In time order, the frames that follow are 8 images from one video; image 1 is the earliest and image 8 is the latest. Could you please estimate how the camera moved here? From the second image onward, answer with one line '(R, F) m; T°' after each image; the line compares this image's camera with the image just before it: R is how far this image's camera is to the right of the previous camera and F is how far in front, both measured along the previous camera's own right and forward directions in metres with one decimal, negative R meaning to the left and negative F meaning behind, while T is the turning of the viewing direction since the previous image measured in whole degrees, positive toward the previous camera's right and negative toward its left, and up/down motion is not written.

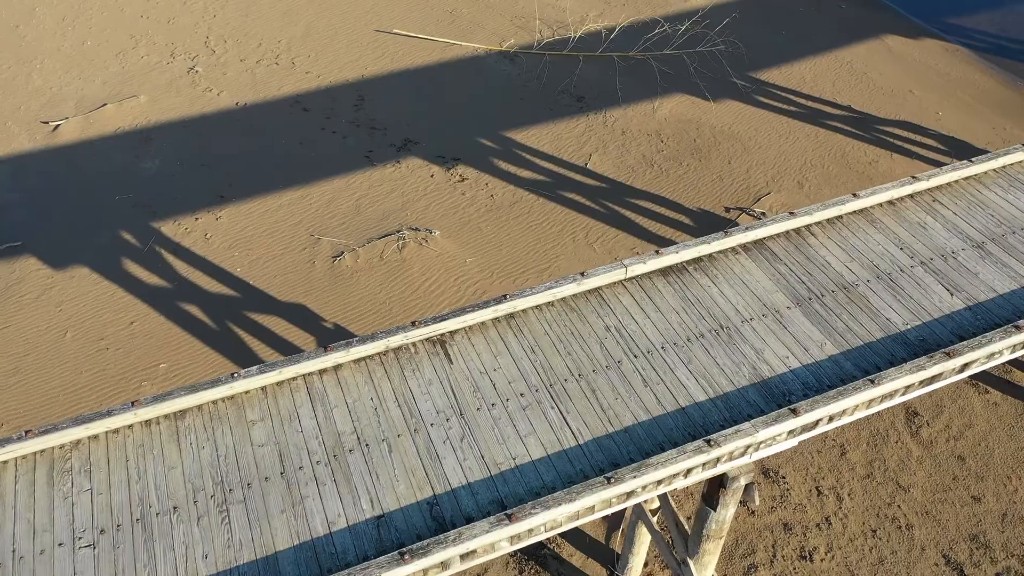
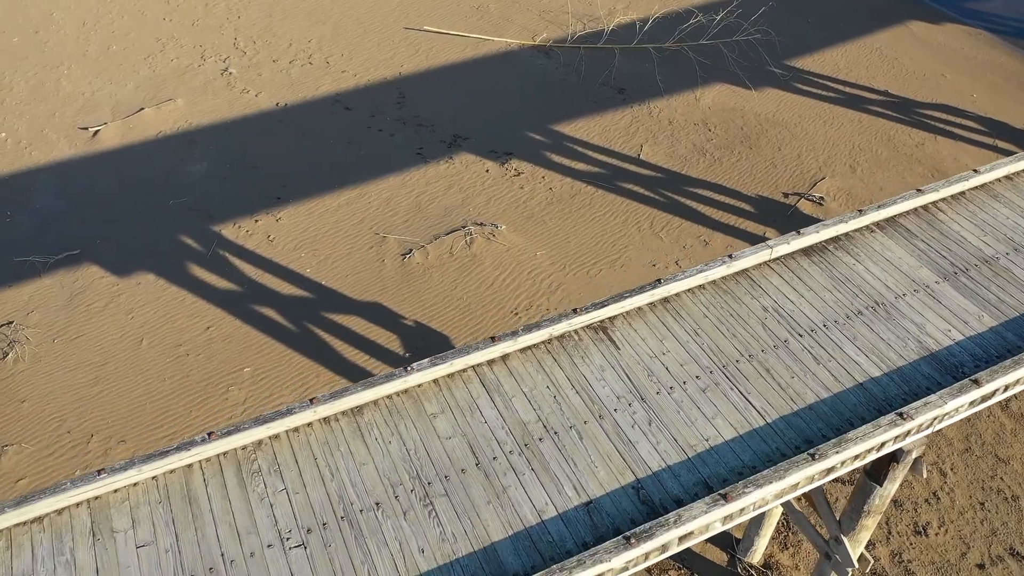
(-1.5, +0.1) m; +2°
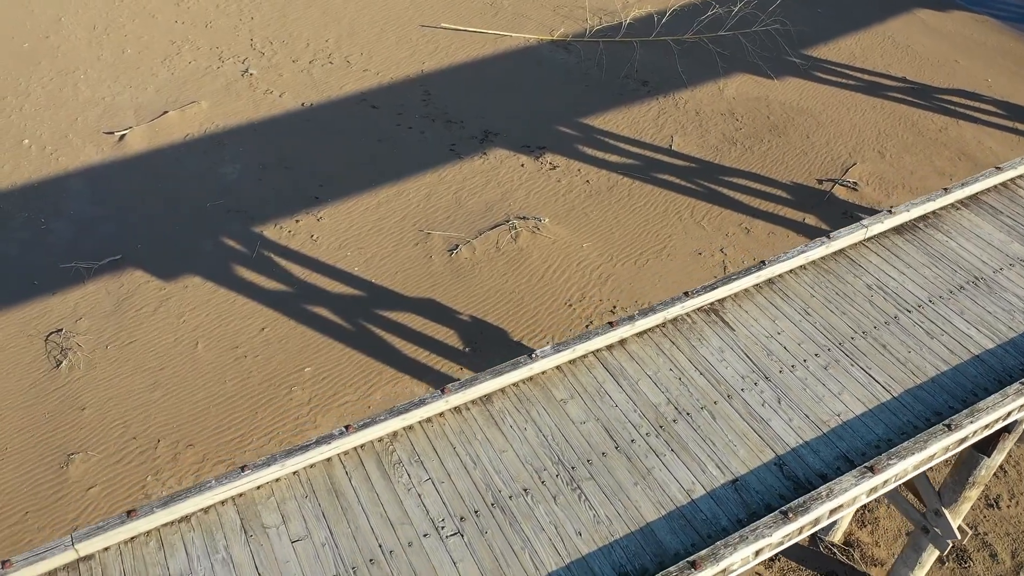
(-1.1, 0.0) m; +2°
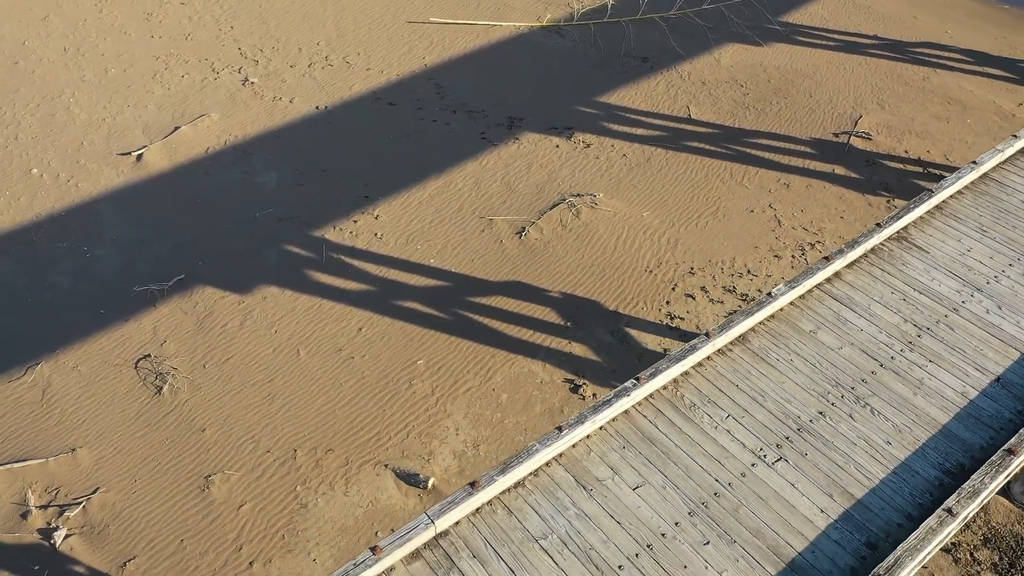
(-2.5, 0.0) m; +7°
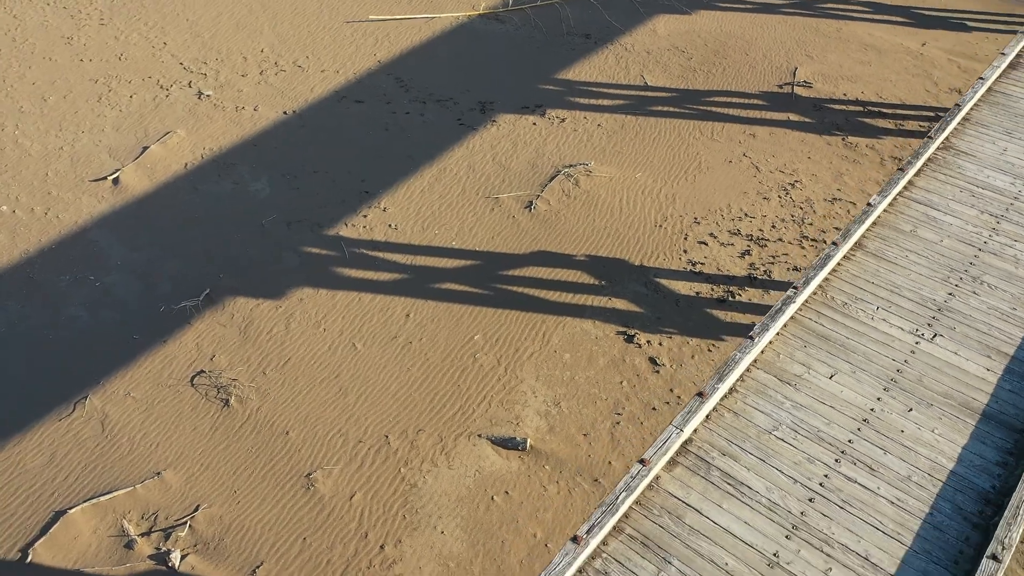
(-2.2, -0.2) m; +9°
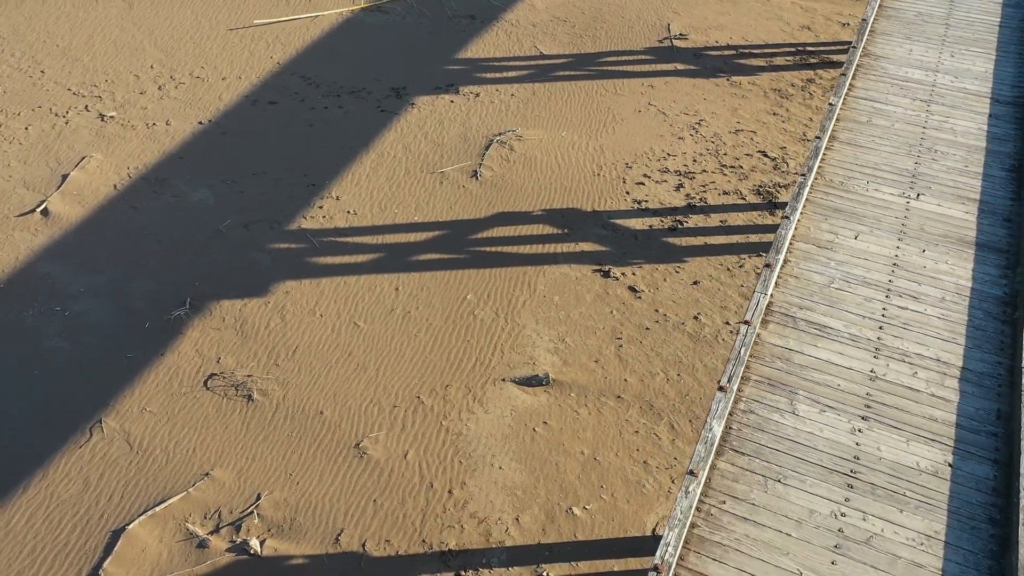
(-1.9, -0.5) m; +11°
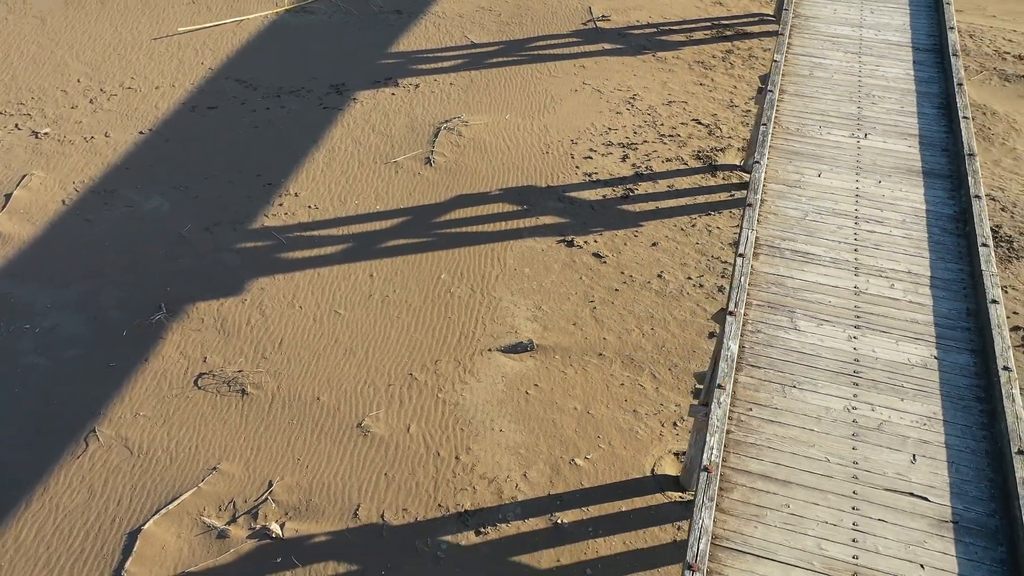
(-0.8, -0.4) m; +6°
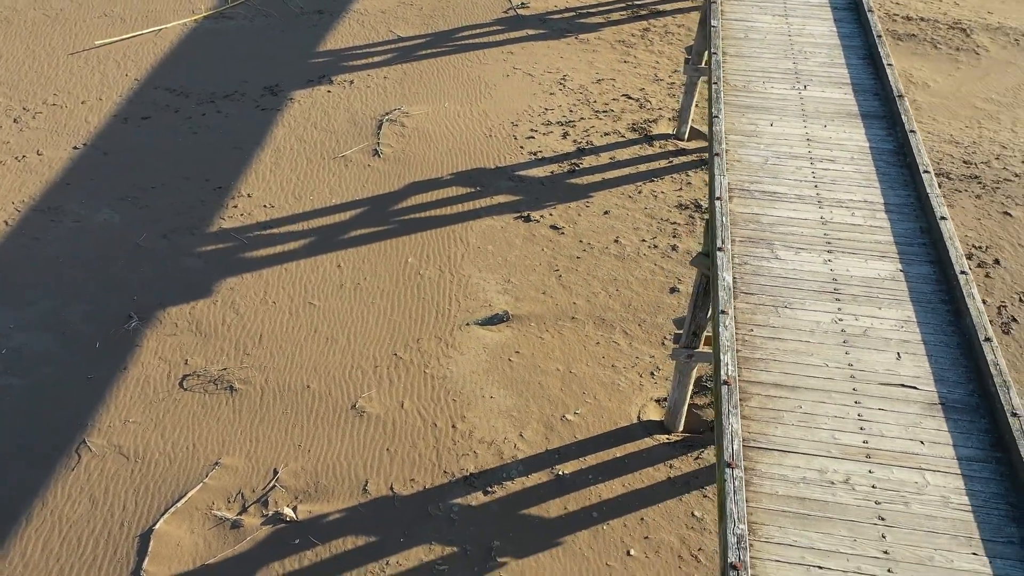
(-0.8, -0.4) m; +6°
